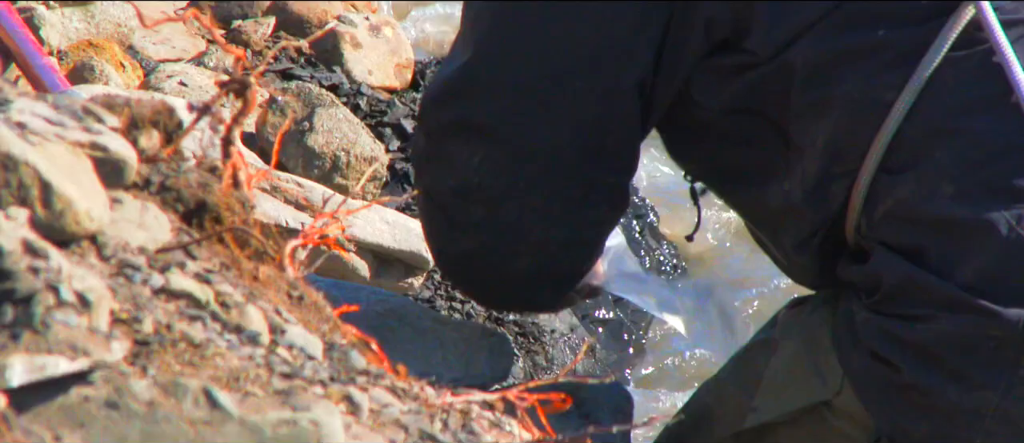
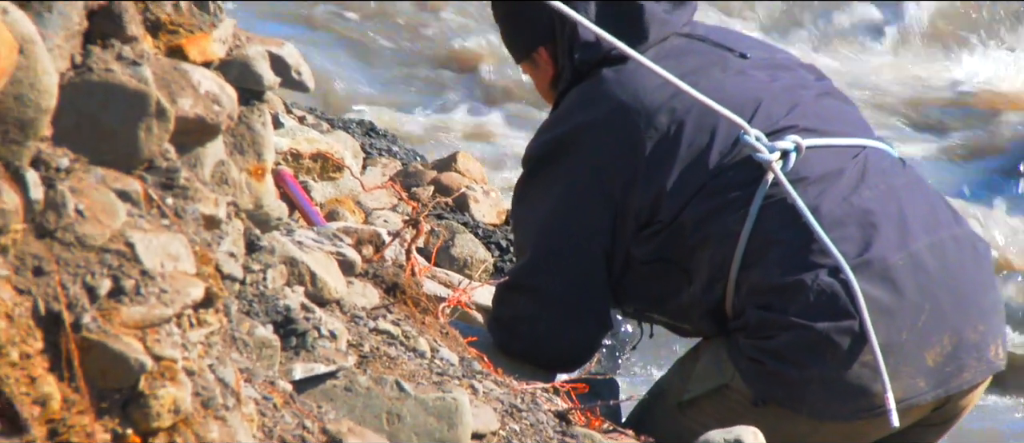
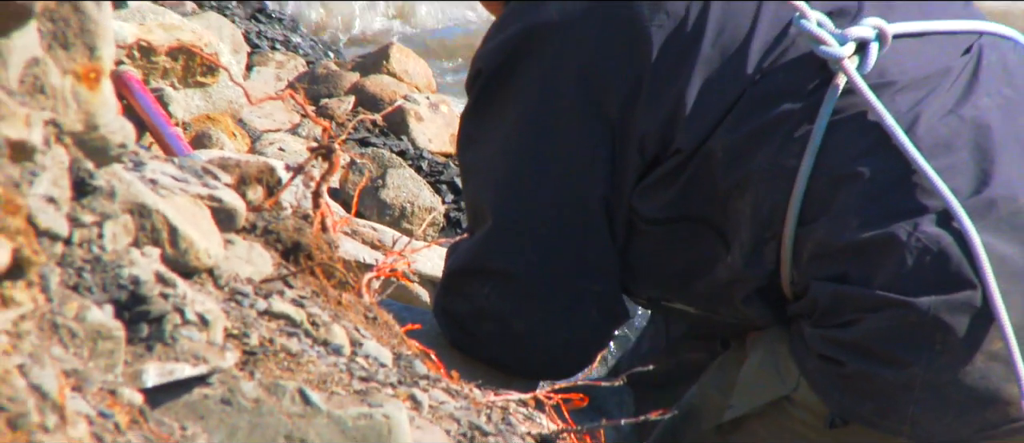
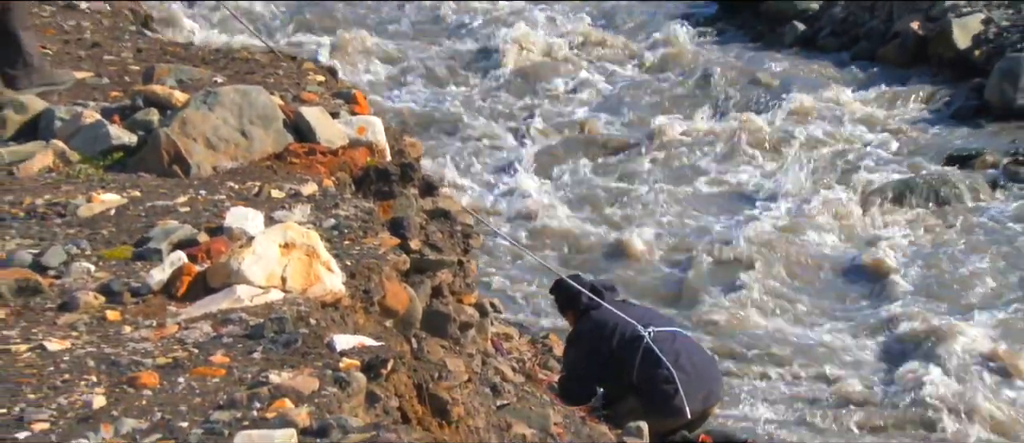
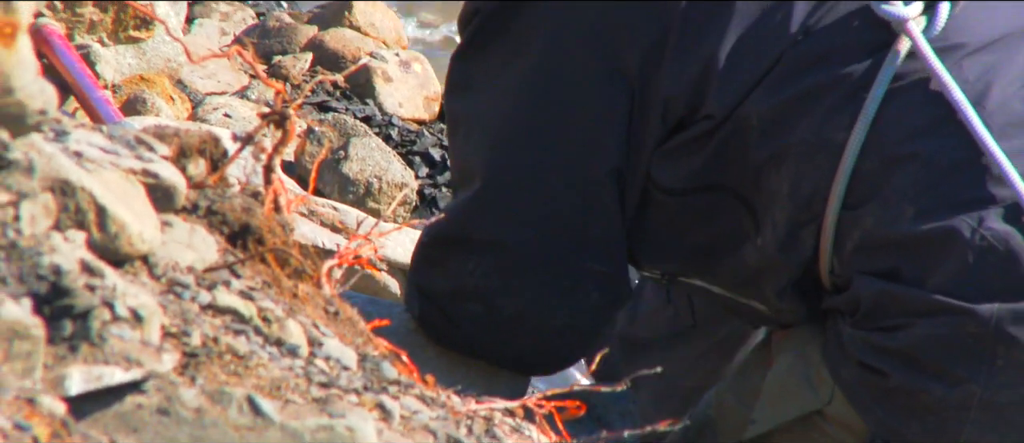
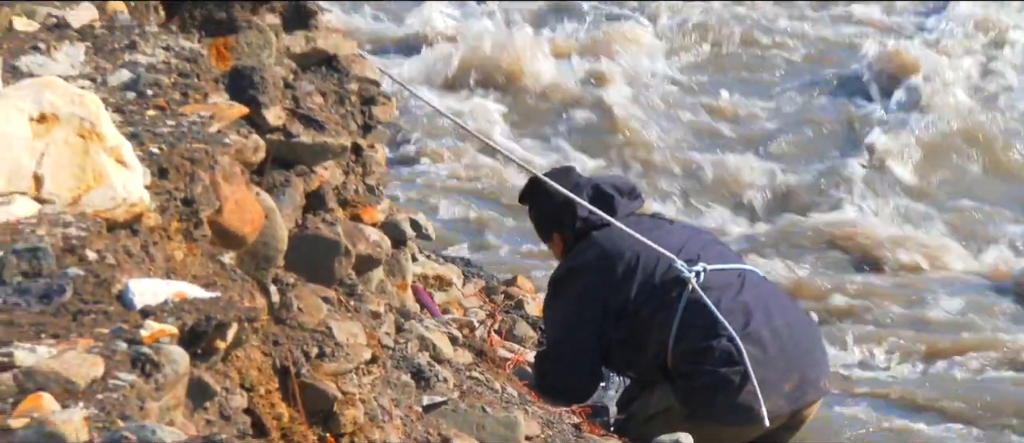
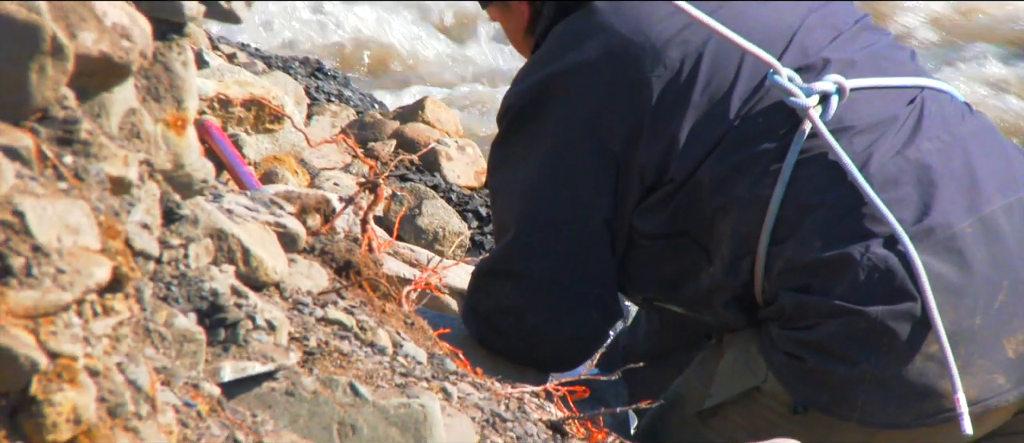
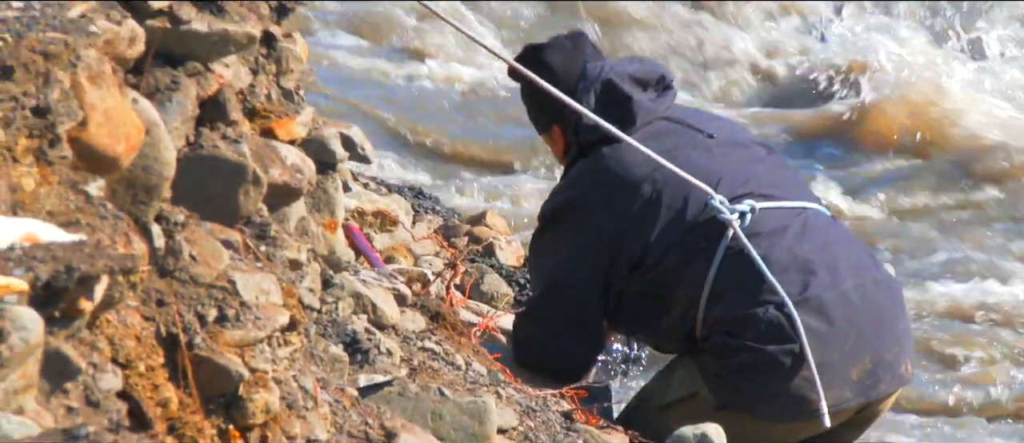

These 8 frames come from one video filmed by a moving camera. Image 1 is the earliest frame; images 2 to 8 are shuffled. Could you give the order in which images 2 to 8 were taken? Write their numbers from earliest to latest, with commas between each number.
5, 3, 7, 2, 8, 6, 4
